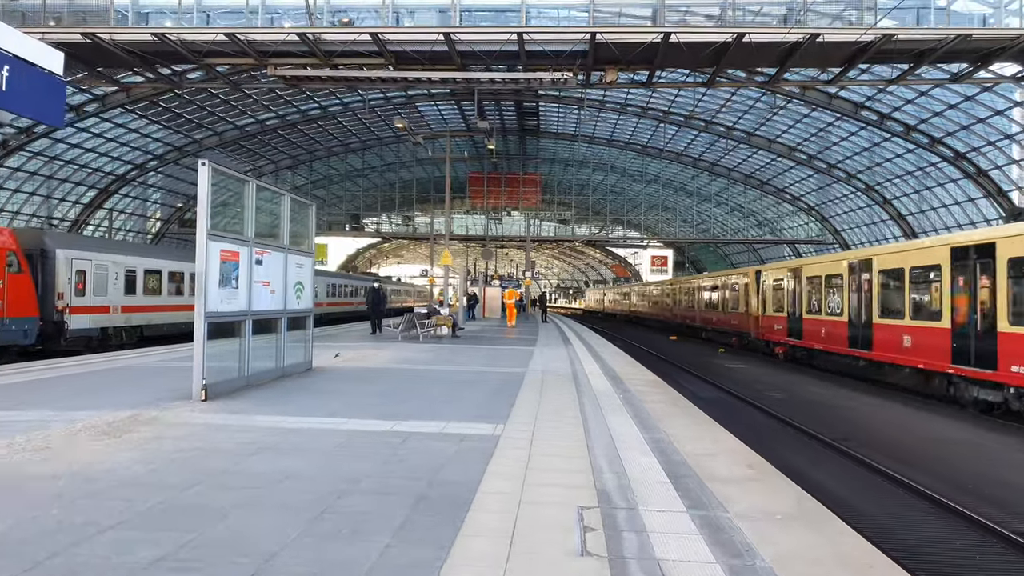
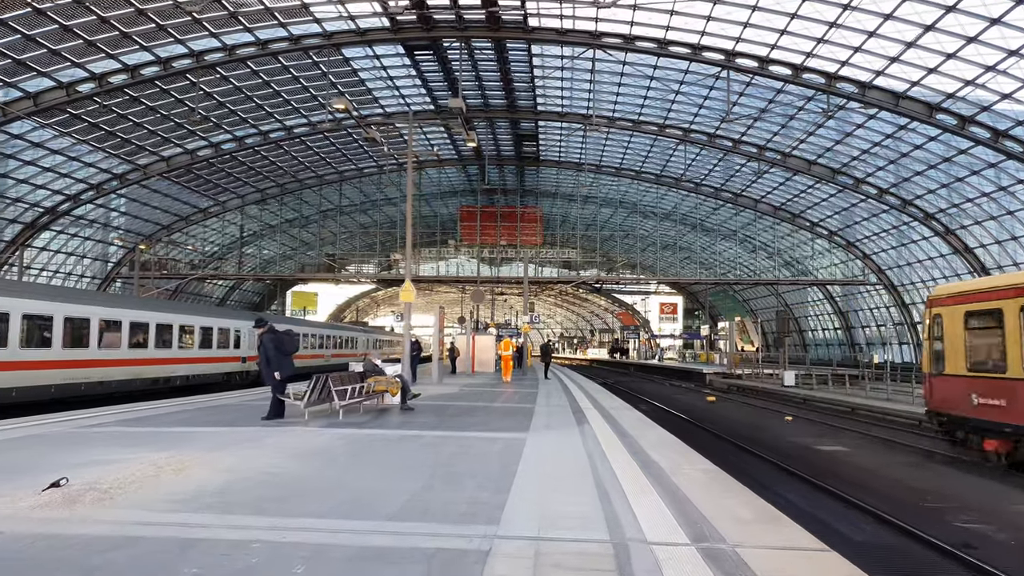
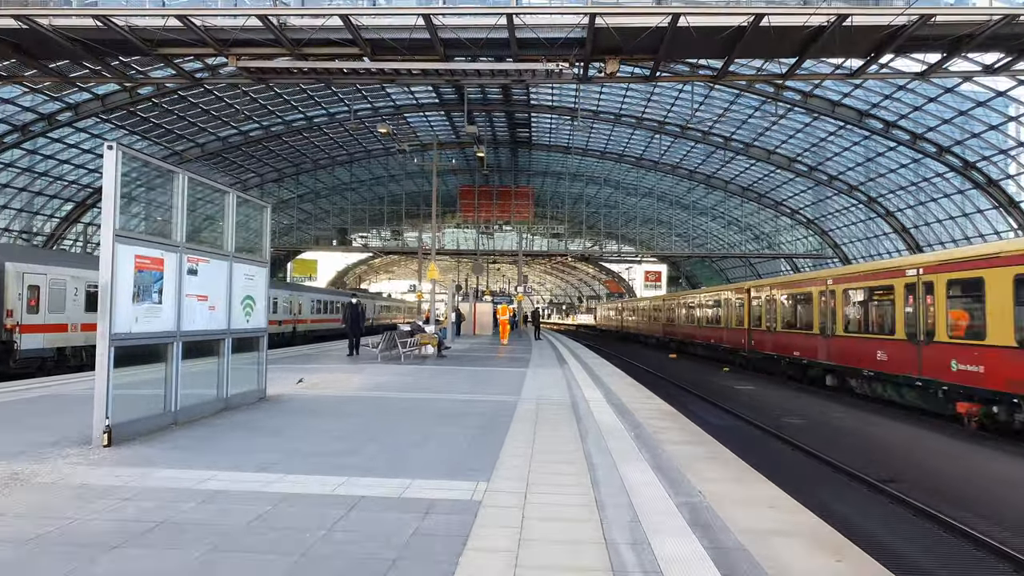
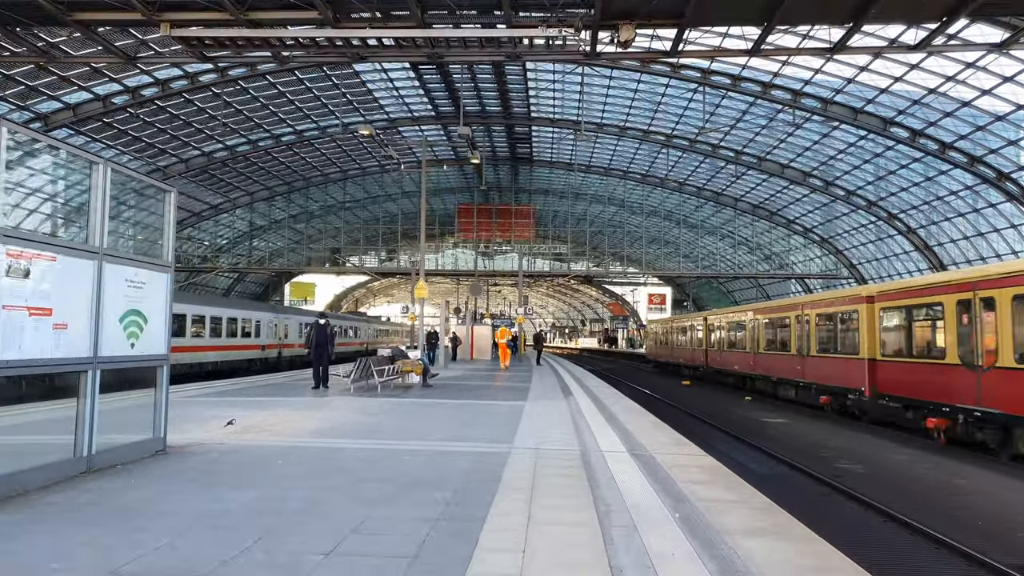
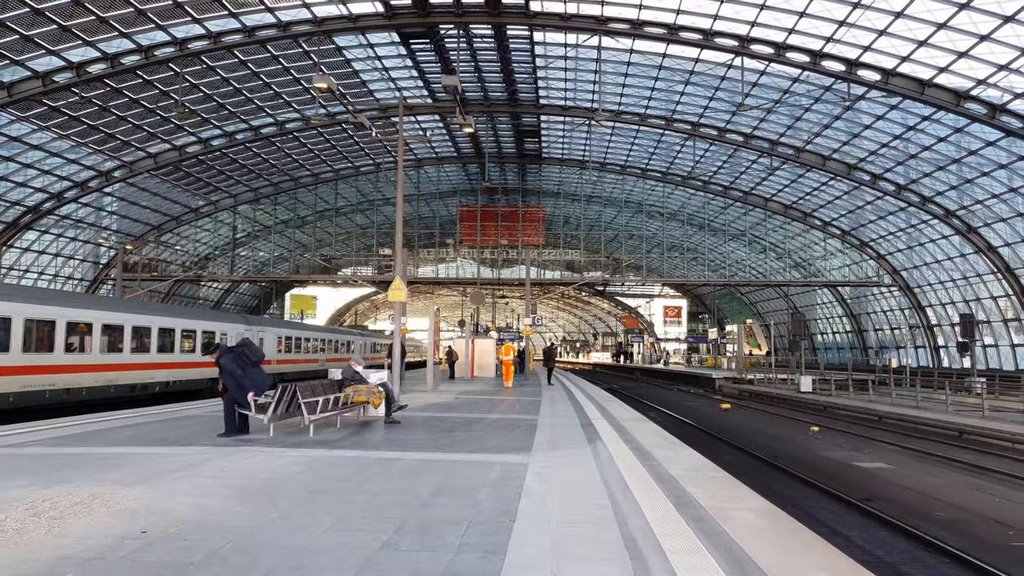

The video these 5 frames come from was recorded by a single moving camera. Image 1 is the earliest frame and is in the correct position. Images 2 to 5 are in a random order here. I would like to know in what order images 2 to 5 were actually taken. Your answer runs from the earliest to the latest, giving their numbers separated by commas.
3, 4, 2, 5
